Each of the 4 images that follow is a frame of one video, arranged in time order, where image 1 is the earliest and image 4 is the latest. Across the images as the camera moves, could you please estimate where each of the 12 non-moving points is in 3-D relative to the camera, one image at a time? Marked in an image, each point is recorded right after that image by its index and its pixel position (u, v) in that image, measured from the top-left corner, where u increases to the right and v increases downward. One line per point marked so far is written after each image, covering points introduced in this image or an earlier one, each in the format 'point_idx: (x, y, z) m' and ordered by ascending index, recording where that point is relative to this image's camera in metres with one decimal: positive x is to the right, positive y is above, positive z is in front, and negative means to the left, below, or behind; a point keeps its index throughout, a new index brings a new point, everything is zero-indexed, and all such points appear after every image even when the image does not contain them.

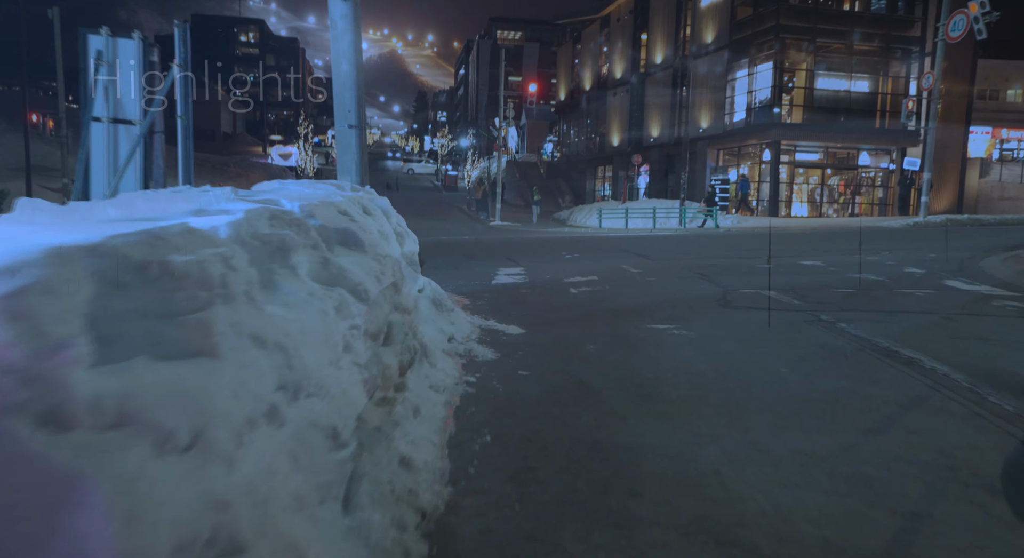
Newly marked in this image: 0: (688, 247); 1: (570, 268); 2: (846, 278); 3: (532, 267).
0: (+4.0, +0.7, +17.1) m
1: (+1.0, +0.1, +12.9) m
2: (+4.9, 0.0, +11.0) m
3: (+0.4, +0.2, +13.2) m
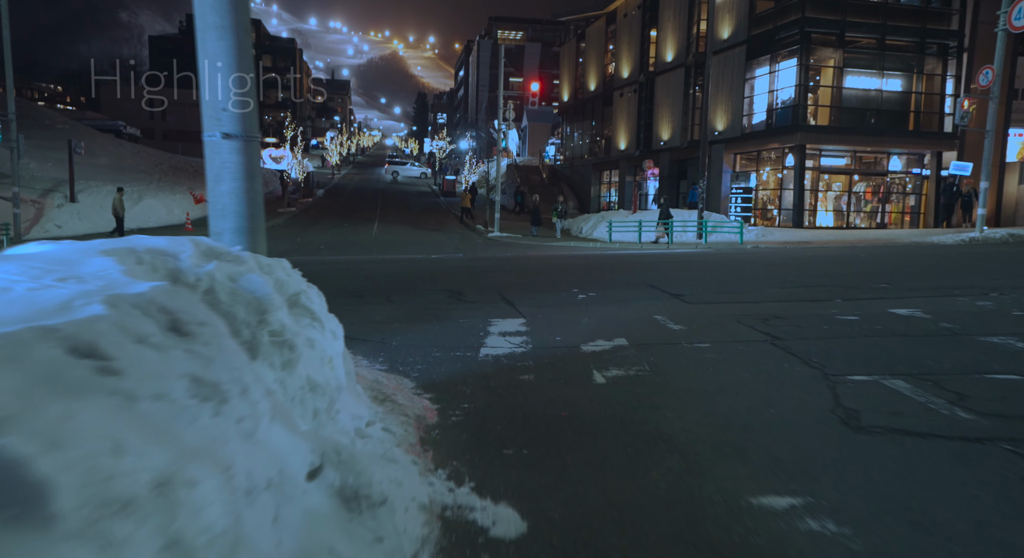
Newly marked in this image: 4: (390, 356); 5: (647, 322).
0: (+4.0, 0.0, +13.9) m
1: (+1.0, -0.6, +9.7) m
2: (+4.8, -0.7, +7.8) m
3: (+0.3, -0.5, +9.9) m
4: (-1.3, -0.8, +7.8) m
5: (+1.7, -0.6, +9.6) m
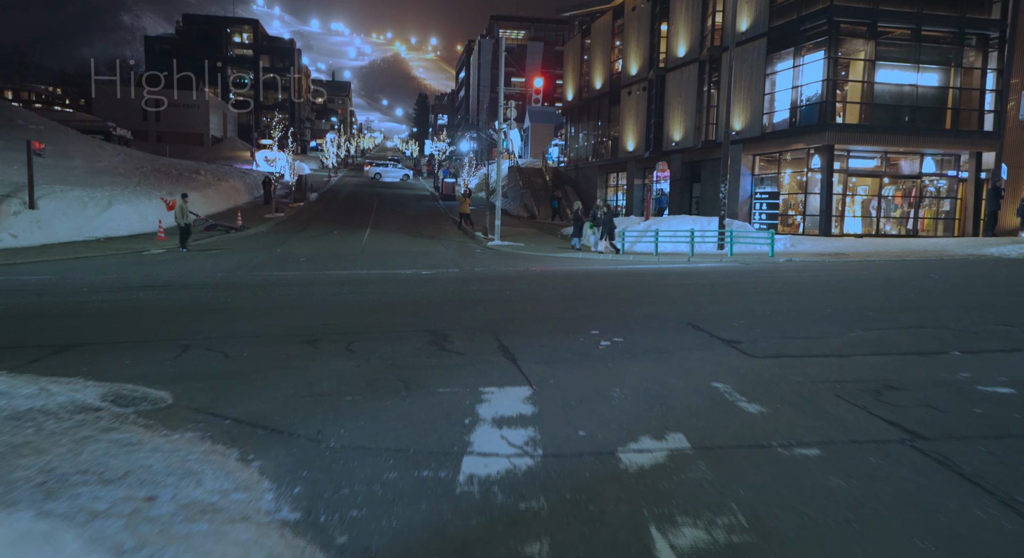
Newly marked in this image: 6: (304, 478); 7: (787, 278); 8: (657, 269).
0: (+4.0, -0.5, +11.0) m
1: (+1.0, -1.0, +6.8) m
2: (+4.8, -1.2, +4.8) m
3: (+0.3, -1.0, +7.0) m
4: (-1.3, -1.3, +4.8) m
5: (+1.7, -1.0, +6.7) m
6: (-1.3, -1.3, +4.9) m
7: (+5.9, 0.0, +16.1) m
8: (+3.8, +0.2, +19.8) m
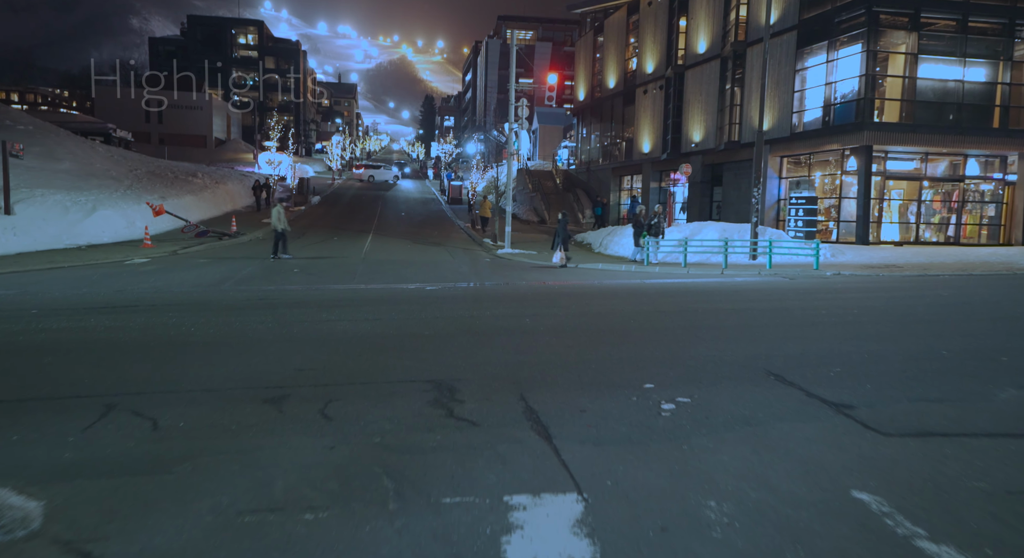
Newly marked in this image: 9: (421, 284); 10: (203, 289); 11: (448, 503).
0: (+4.3, -0.9, +8.6) m
1: (+1.2, -1.4, +4.4) m
2: (+5.1, -1.5, +2.4) m
3: (+0.6, -1.4, +4.7) m
4: (-1.0, -1.6, +2.5) m
5: (+1.9, -1.4, +4.3) m
6: (-1.1, -1.6, +2.5) m
7: (+6.2, -0.4, +13.7) m
8: (+4.2, -0.2, +17.4) m
9: (-2.3, -0.1, +19.1) m
10: (-7.6, -0.2, +18.6) m
11: (-0.4, -1.4, +4.8) m
